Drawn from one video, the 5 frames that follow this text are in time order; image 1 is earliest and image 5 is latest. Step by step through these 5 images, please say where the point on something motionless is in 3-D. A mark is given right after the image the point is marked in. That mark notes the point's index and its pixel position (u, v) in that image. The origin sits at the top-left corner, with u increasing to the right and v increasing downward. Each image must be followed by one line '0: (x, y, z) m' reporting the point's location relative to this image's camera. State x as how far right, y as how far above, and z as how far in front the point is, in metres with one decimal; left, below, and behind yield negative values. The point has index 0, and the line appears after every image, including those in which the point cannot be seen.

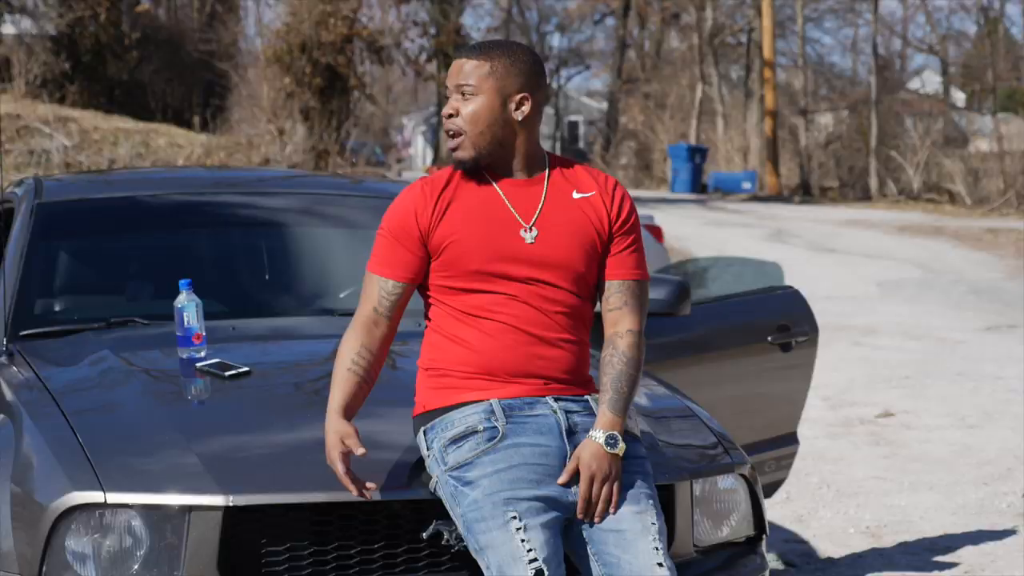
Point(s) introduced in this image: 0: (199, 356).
0: (-0.6, -0.1, +3.3) m
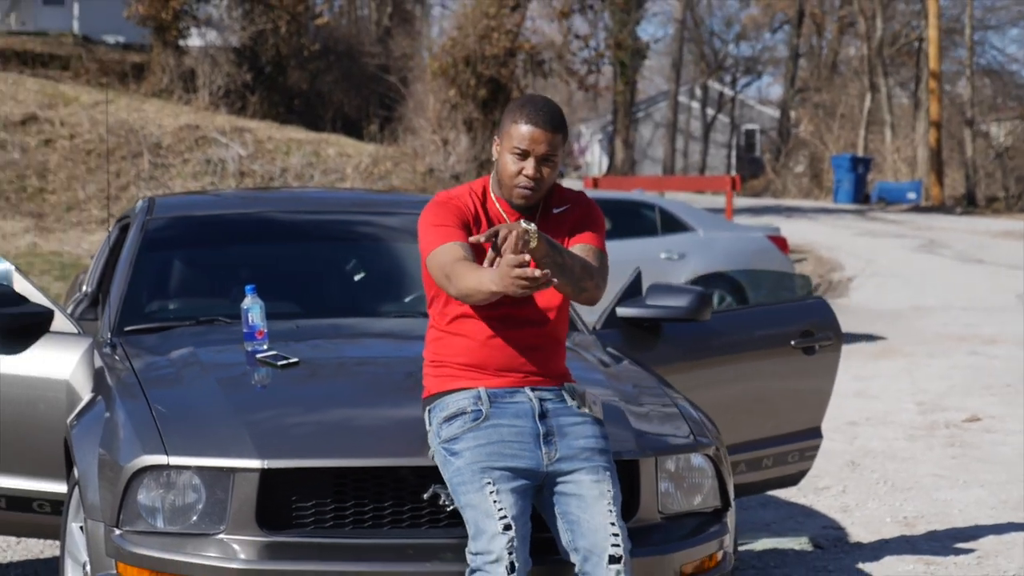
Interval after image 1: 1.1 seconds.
0: (-0.5, -0.1, +4.0) m
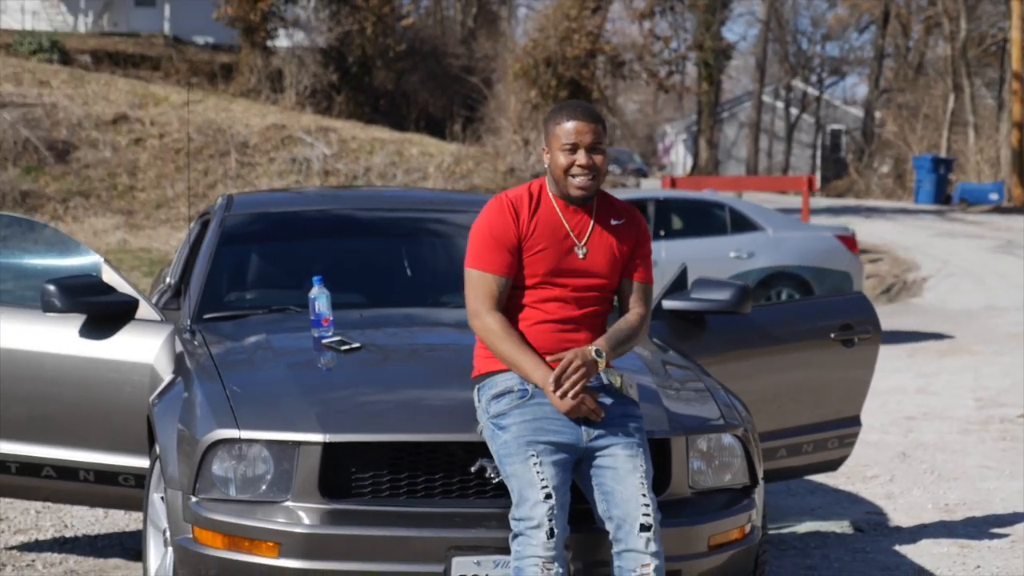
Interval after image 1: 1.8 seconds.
0: (-0.4, -0.1, +4.3) m
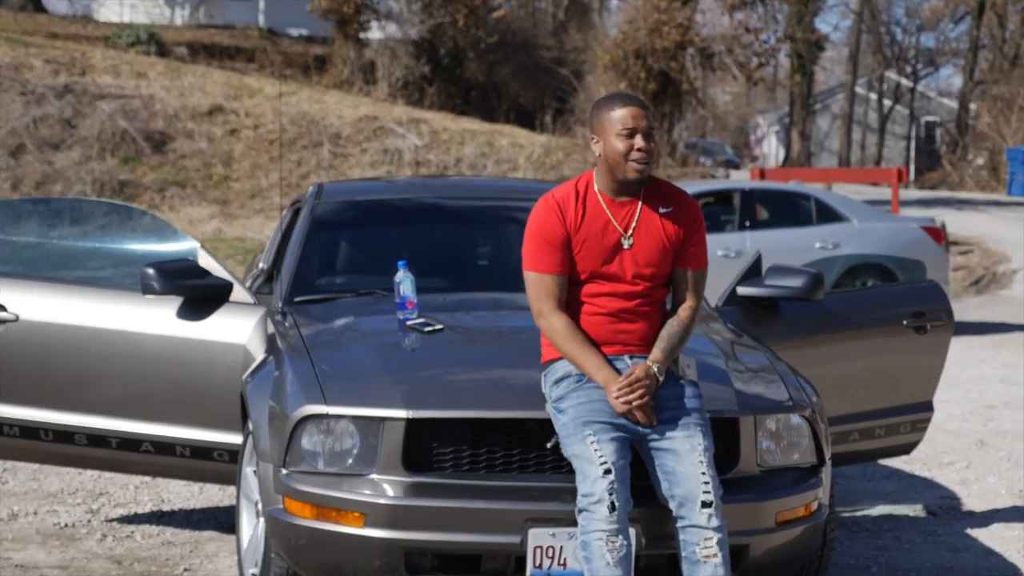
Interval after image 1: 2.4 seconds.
0: (-0.2, -0.1, +4.5) m
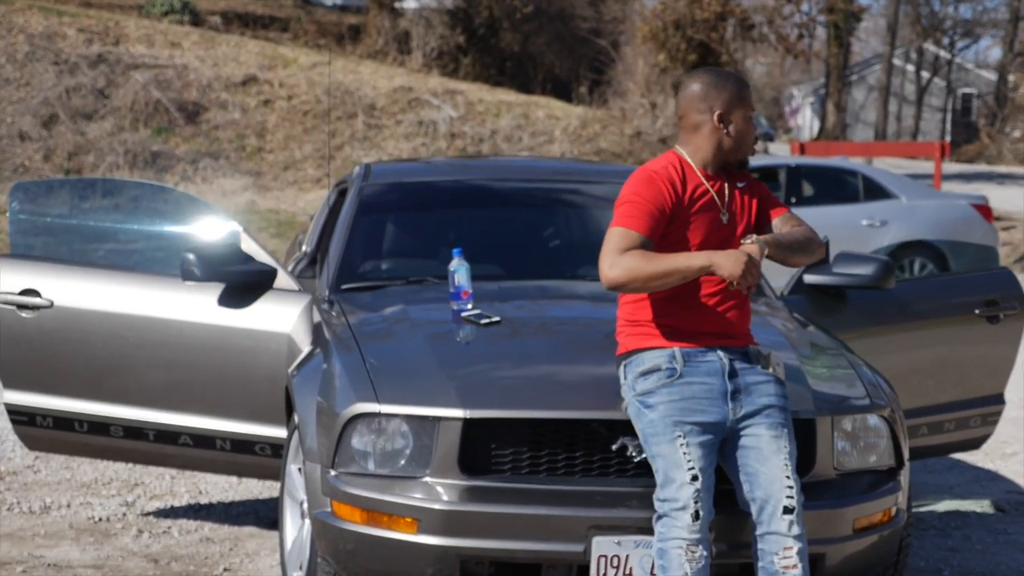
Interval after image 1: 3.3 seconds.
0: (-0.1, 0.0, +4.2) m
